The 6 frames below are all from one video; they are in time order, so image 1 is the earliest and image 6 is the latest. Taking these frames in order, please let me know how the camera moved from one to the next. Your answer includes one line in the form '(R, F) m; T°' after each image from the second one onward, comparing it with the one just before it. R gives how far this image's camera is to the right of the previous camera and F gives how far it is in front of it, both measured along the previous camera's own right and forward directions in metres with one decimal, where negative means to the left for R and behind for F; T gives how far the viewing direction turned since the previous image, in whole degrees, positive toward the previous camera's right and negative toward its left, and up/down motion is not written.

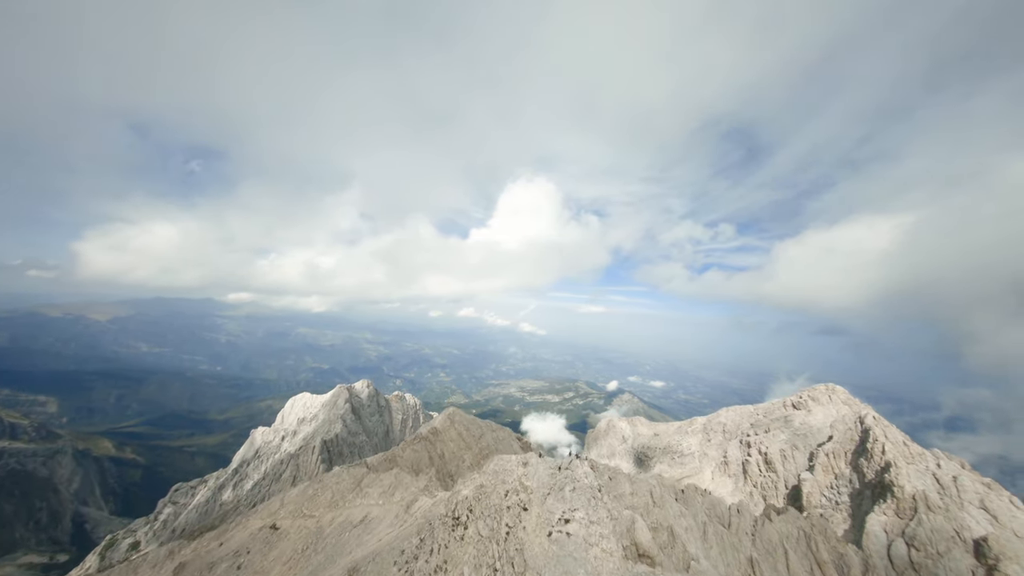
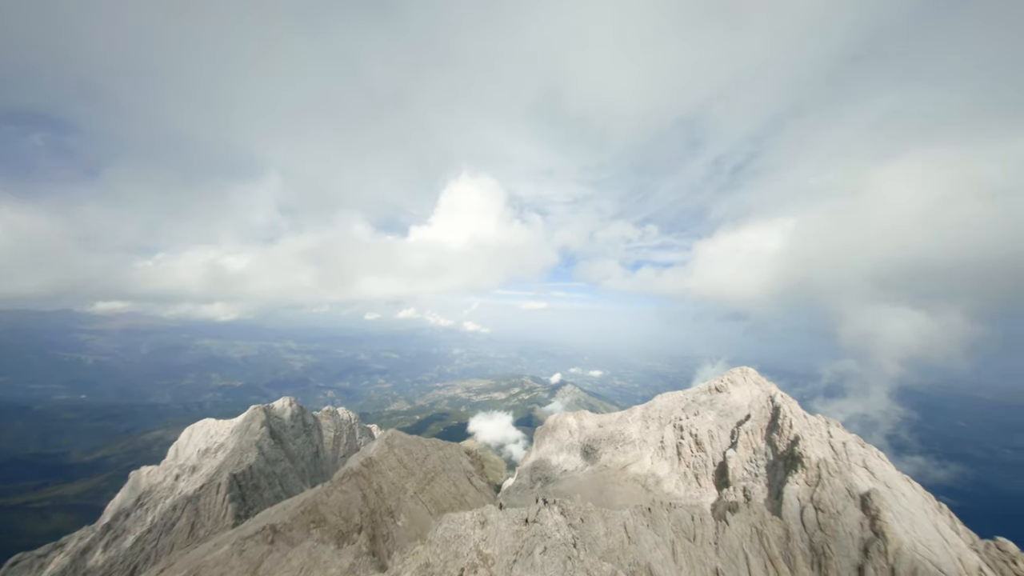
(-0.2, +2.9) m; +11°
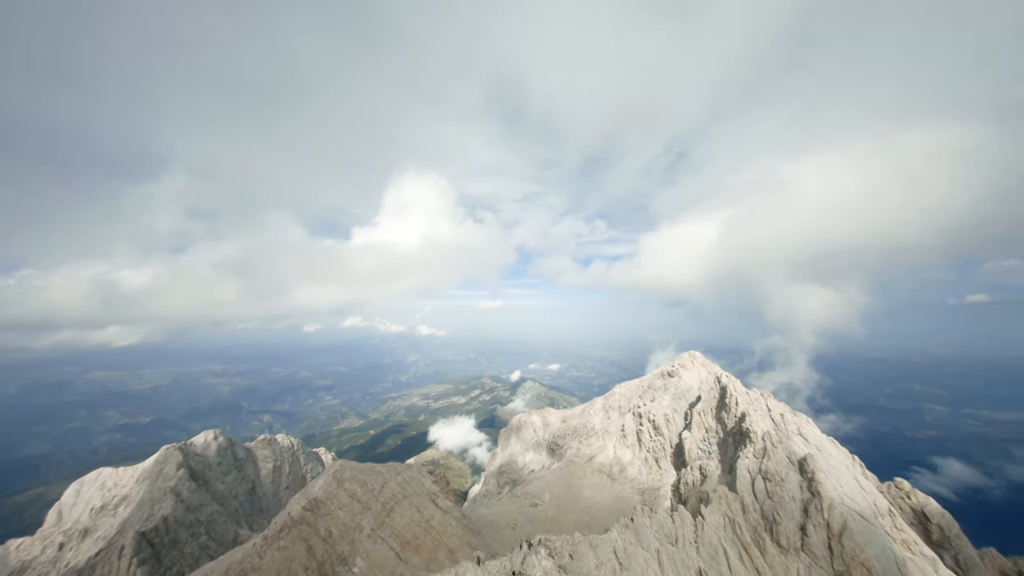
(-0.4, +2.1) m; +9°
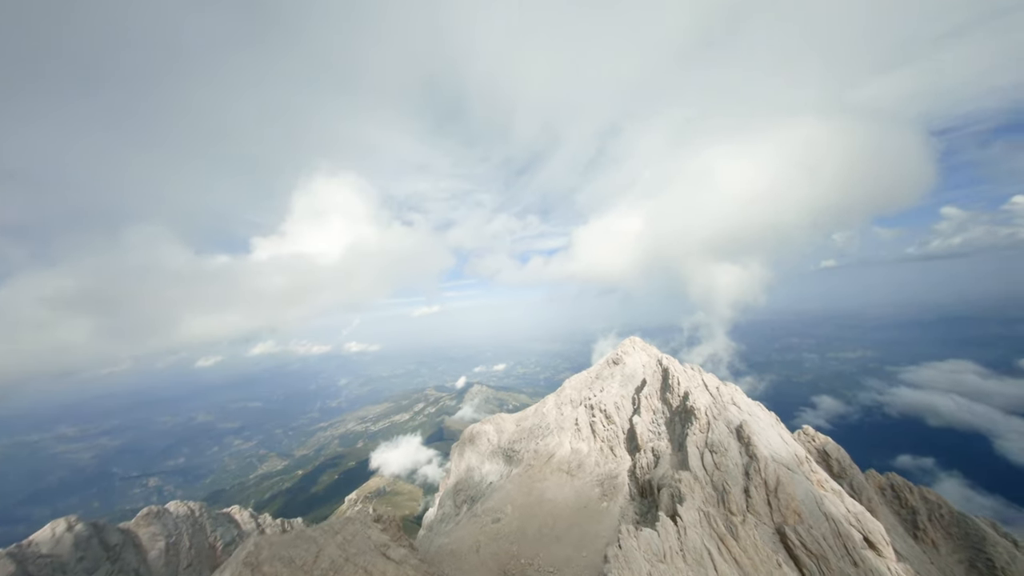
(-0.5, +3.3) m; +12°
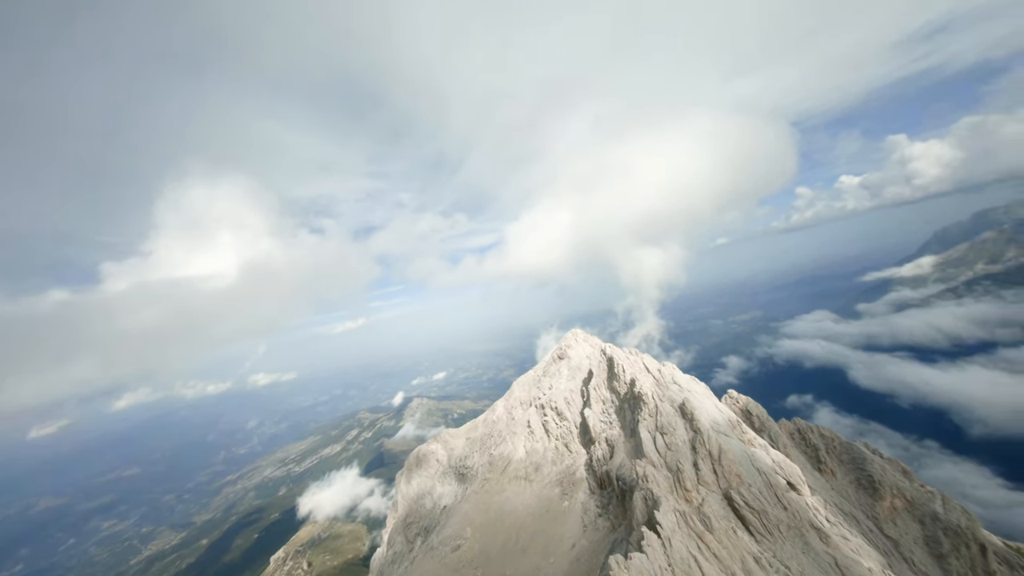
(0.0, +3.9) m; +13°
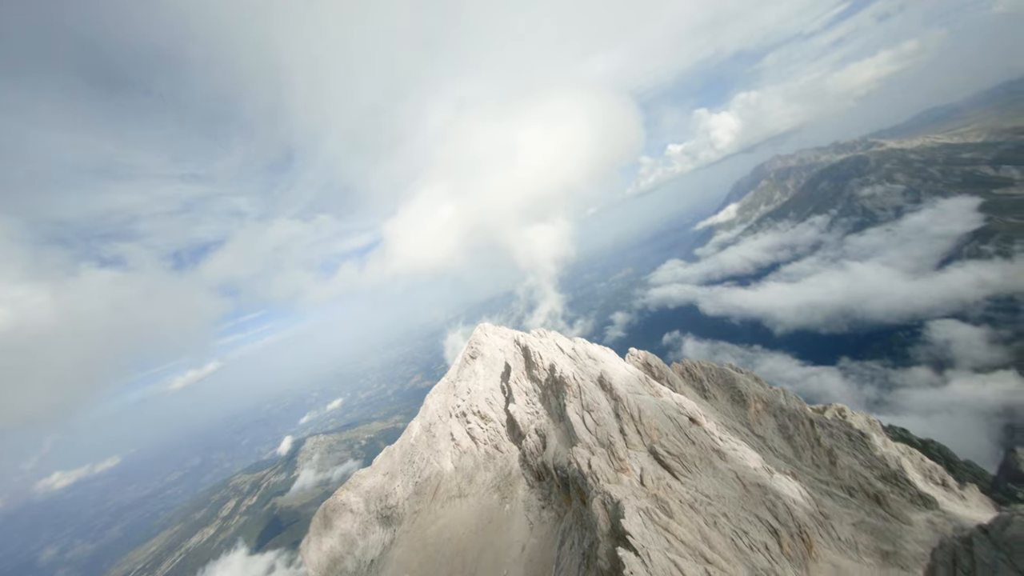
(+1.2, +5.5) m; +19°
